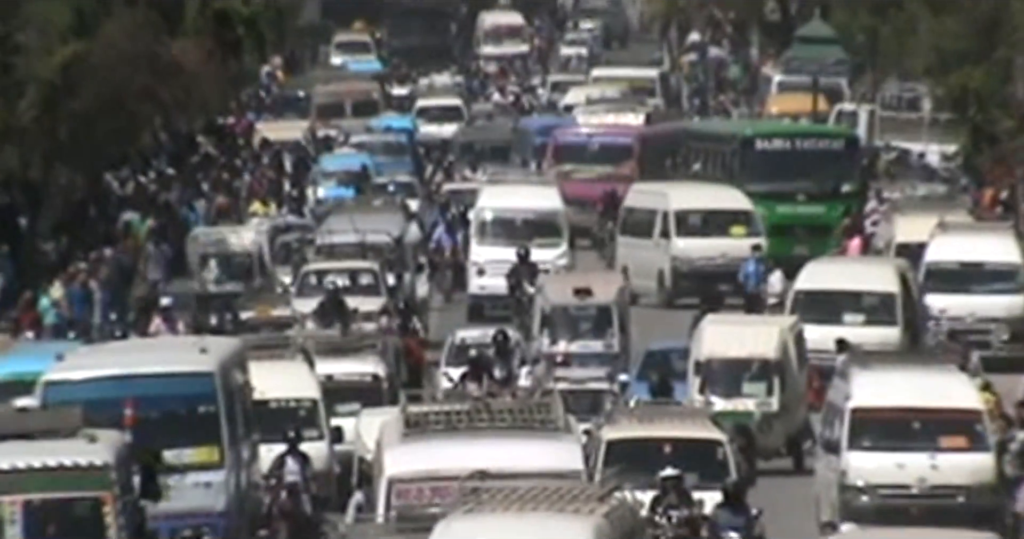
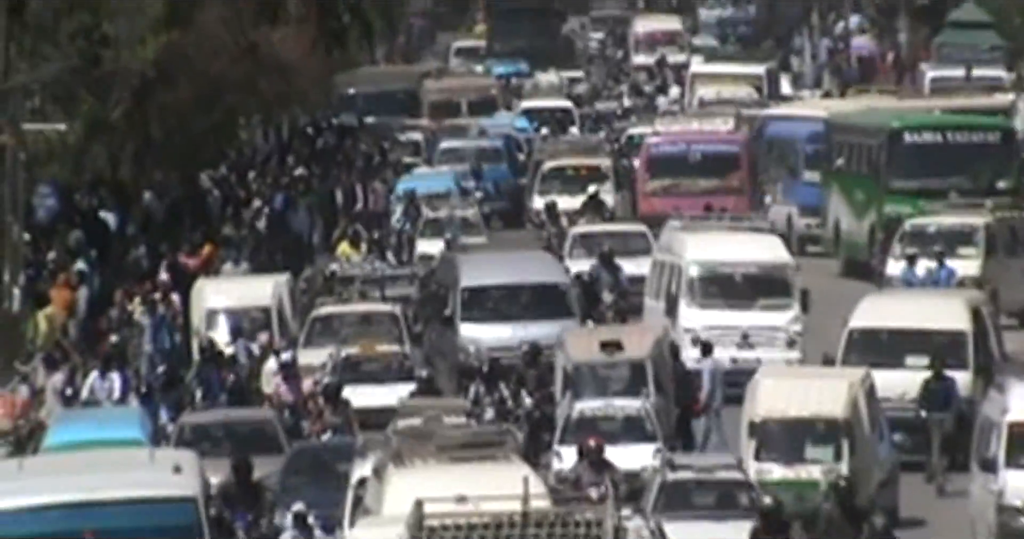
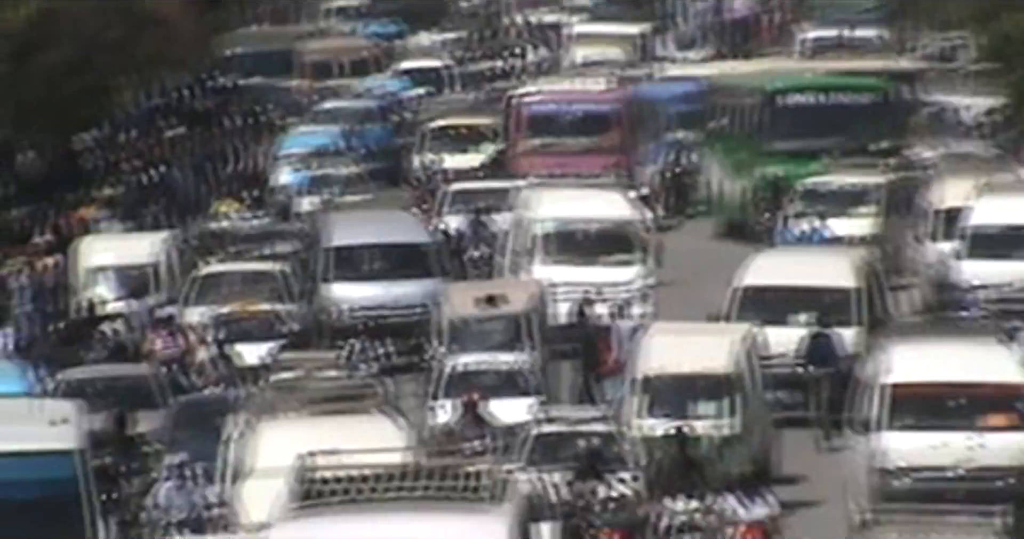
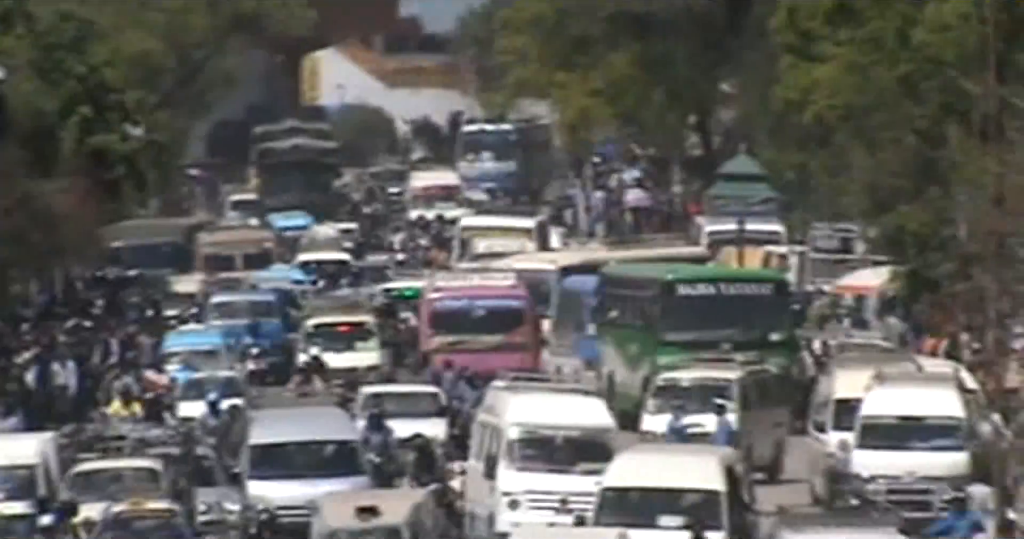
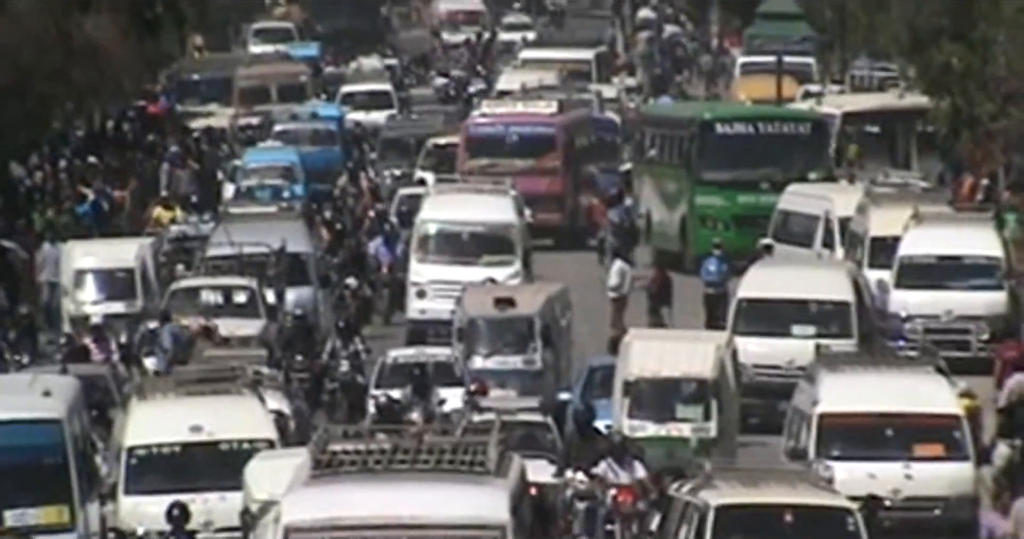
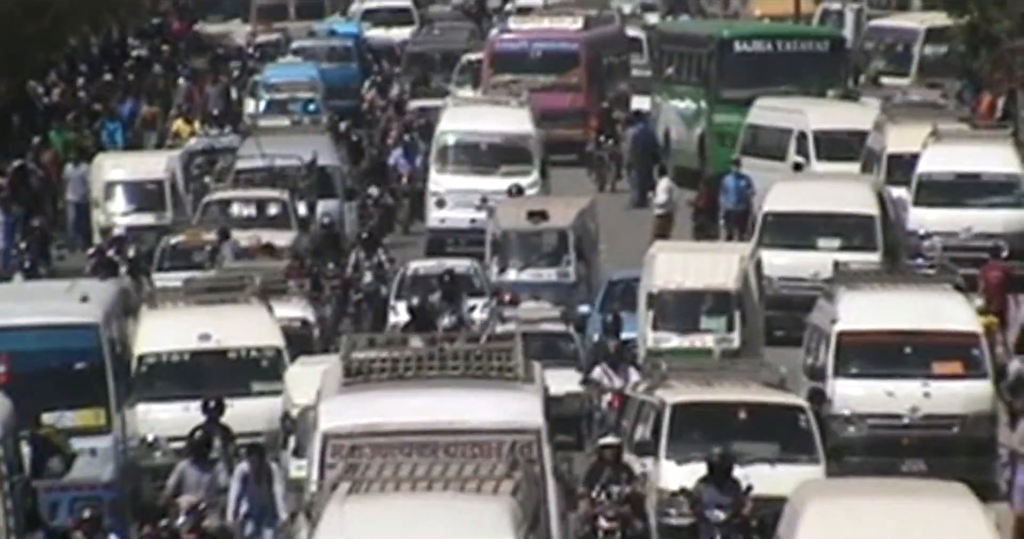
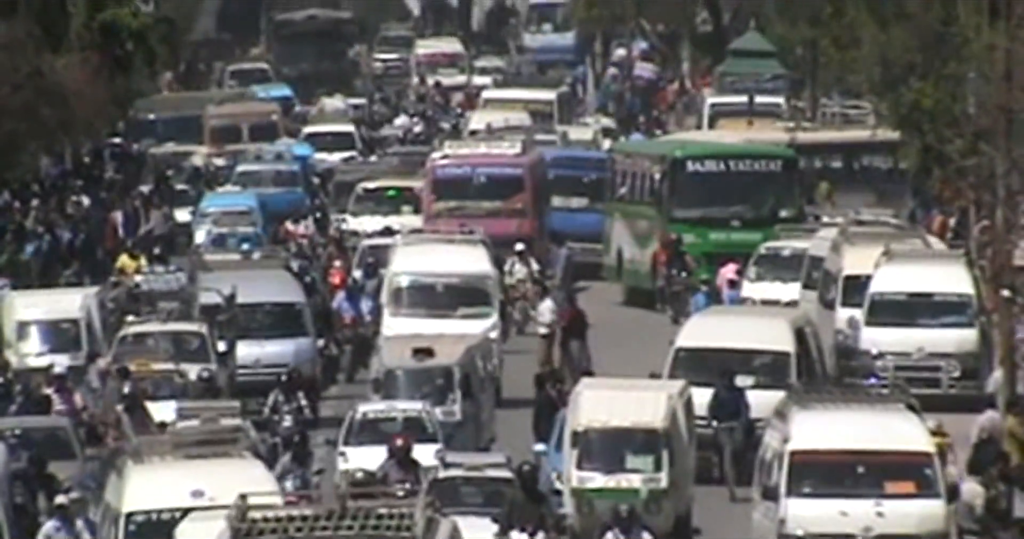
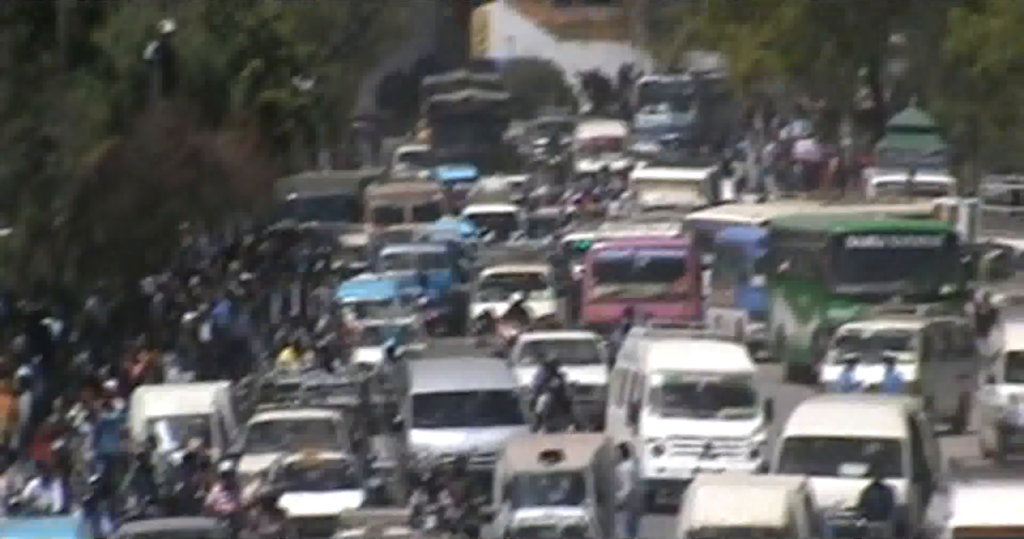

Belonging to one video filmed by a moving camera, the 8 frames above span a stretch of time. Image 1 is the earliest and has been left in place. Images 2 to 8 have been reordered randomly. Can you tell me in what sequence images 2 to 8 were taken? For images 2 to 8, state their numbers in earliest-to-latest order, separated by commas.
6, 5, 7, 3, 2, 8, 4
